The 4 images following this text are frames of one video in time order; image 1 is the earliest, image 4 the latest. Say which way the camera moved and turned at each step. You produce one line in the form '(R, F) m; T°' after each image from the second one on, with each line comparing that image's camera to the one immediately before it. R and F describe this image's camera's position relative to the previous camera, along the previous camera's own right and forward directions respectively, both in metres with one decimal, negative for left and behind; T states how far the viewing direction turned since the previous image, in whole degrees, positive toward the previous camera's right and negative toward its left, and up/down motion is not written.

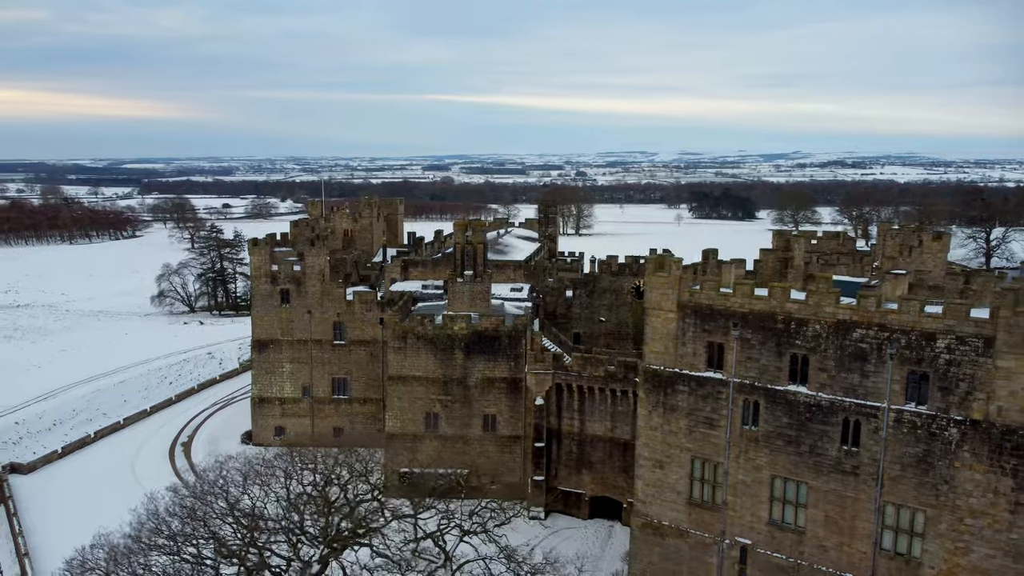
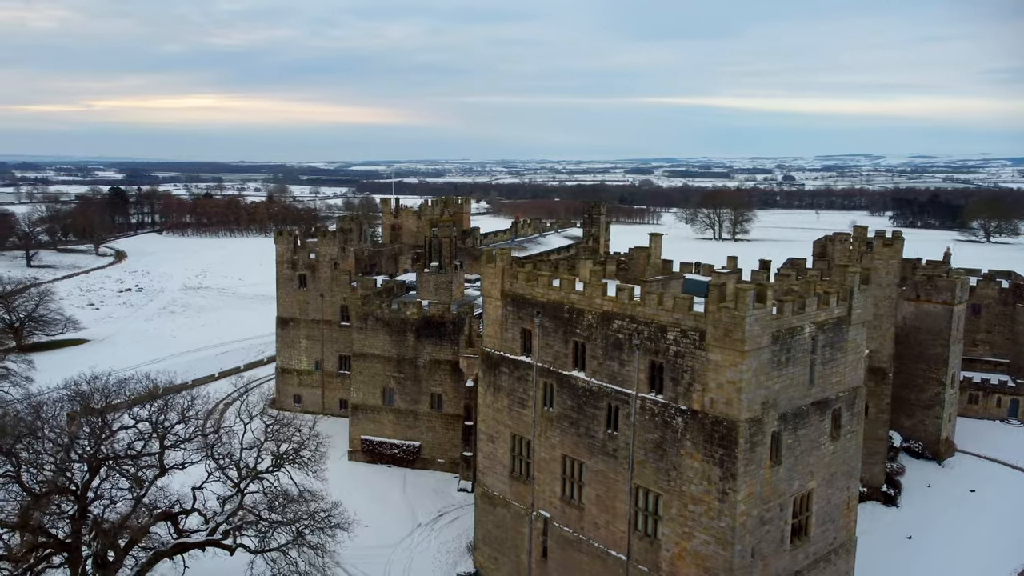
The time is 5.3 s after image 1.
(+12.0, -1.5) m; -14°
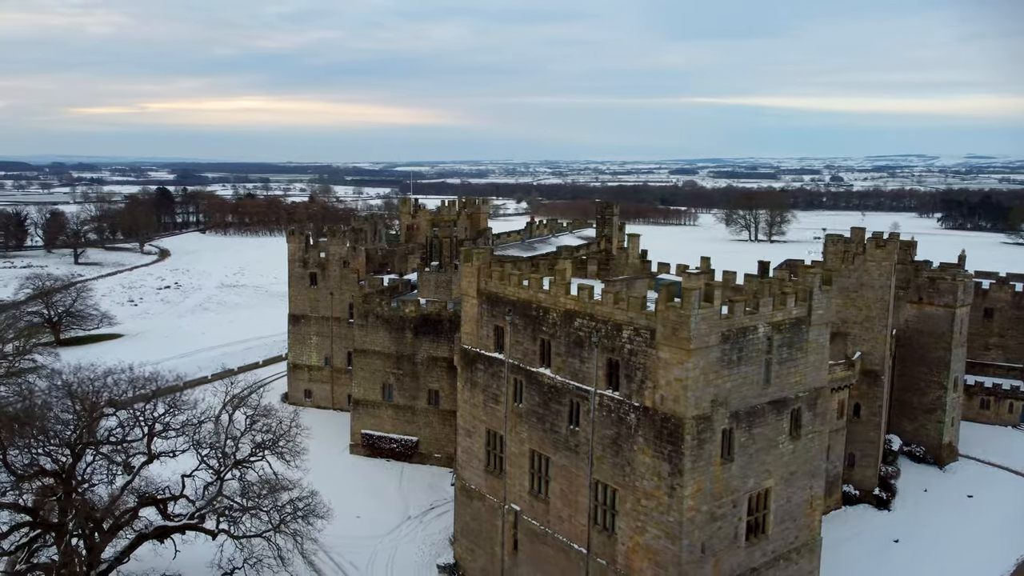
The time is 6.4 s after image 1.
(+2.3, -0.6) m; -3°
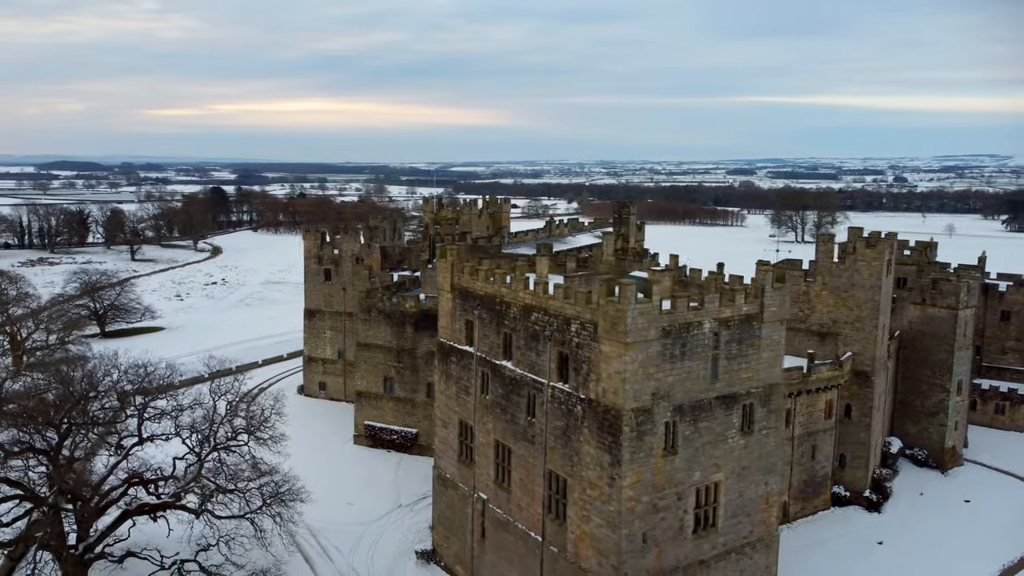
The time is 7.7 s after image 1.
(+2.9, -0.7) m; -4°
